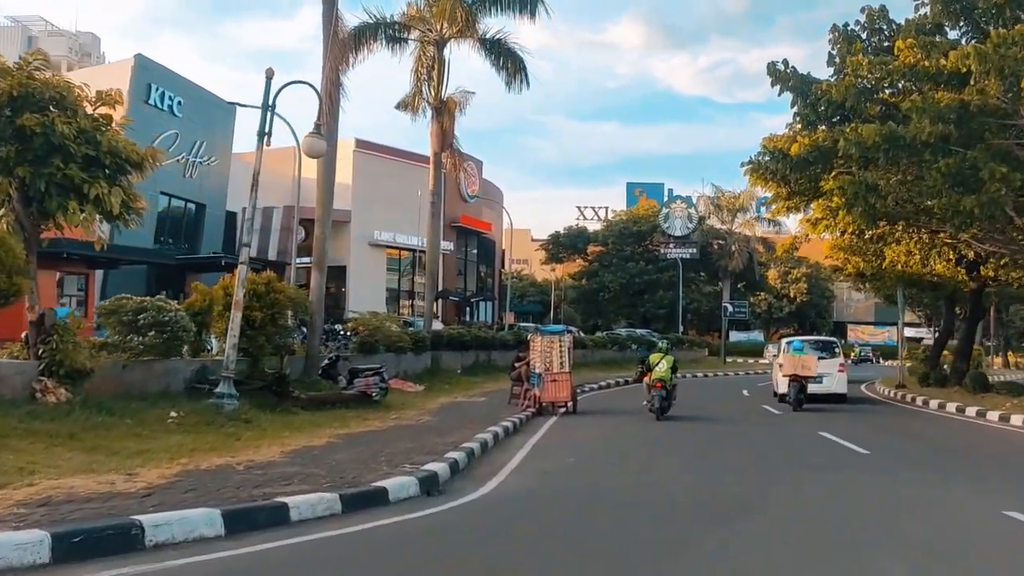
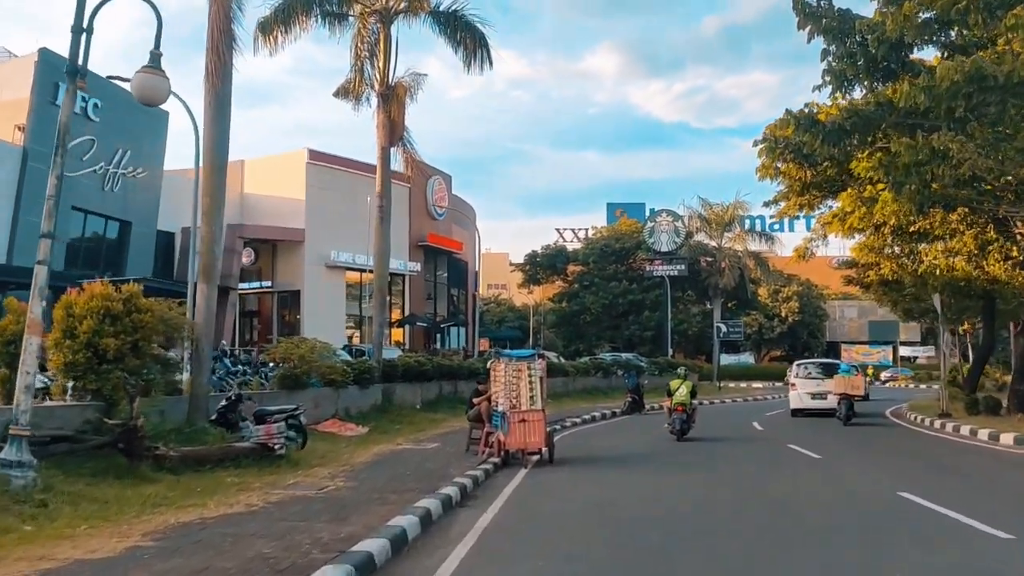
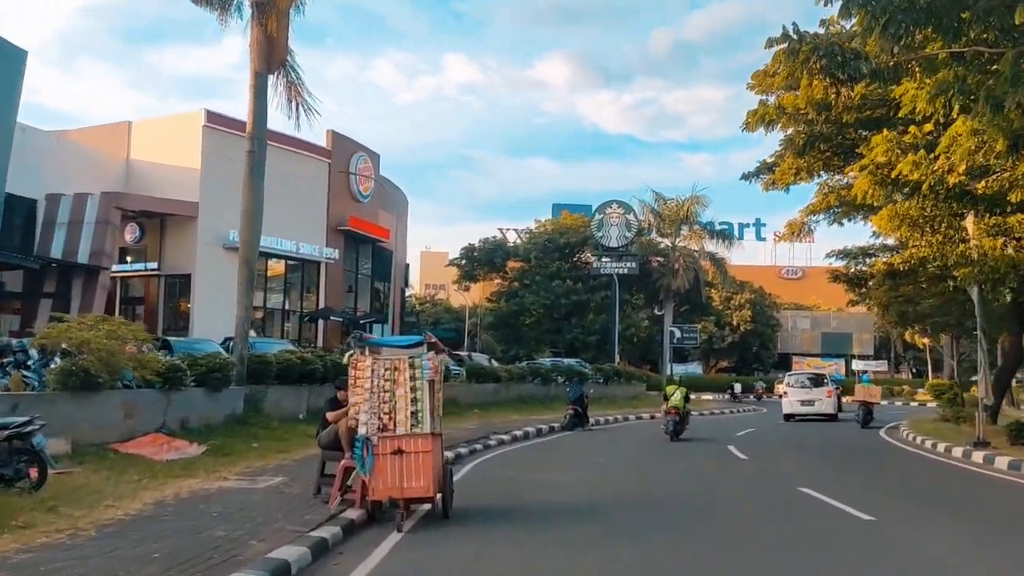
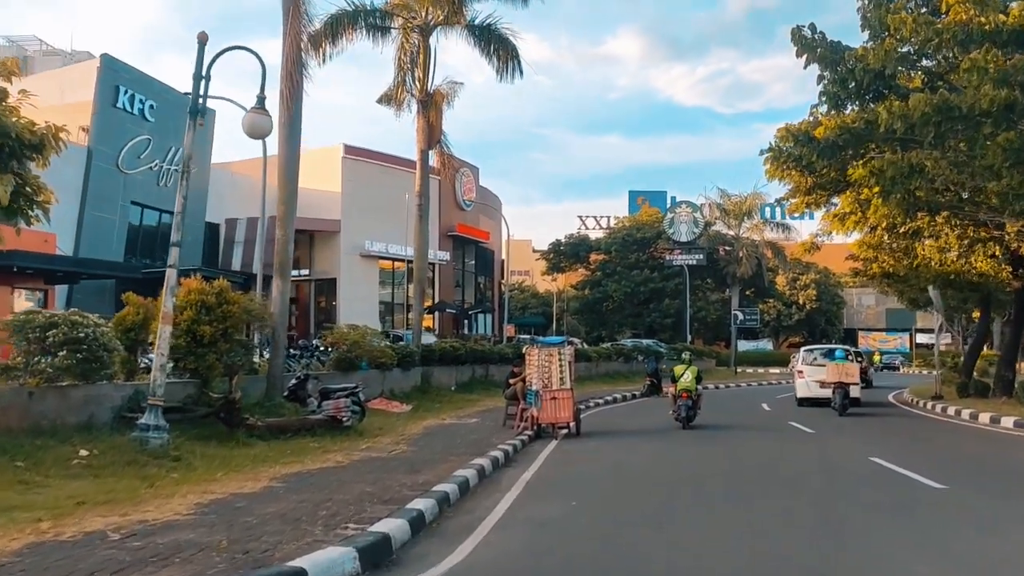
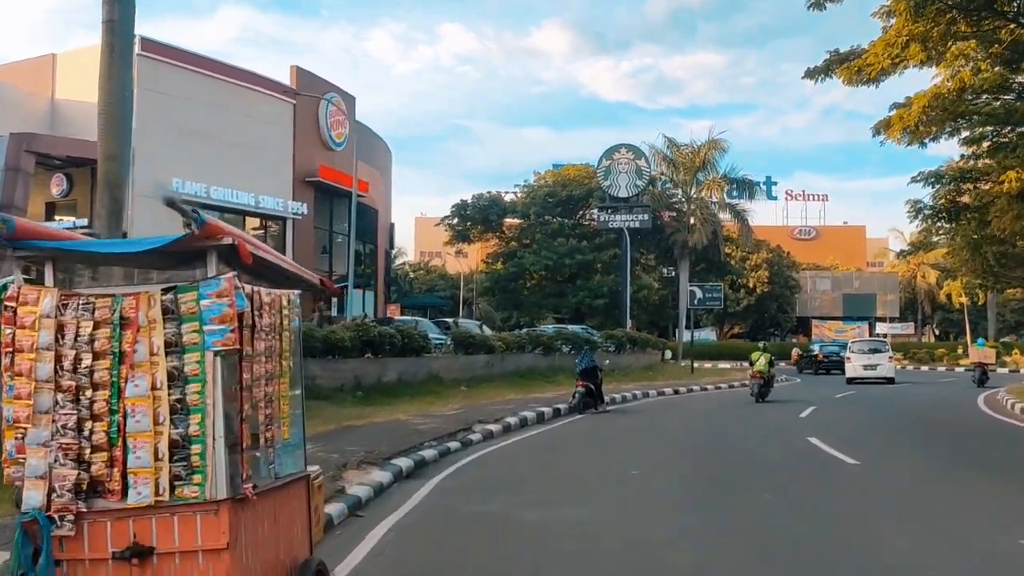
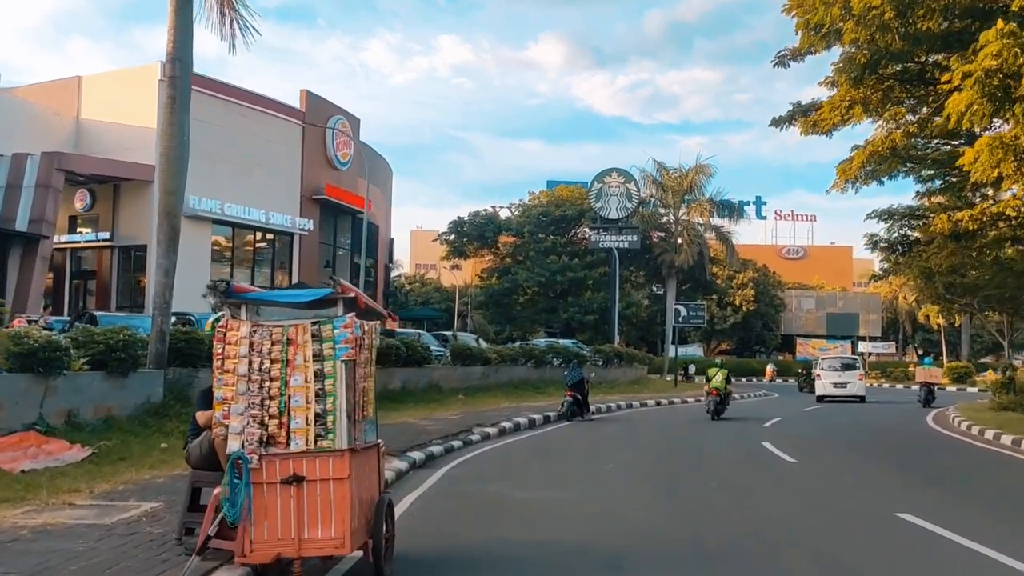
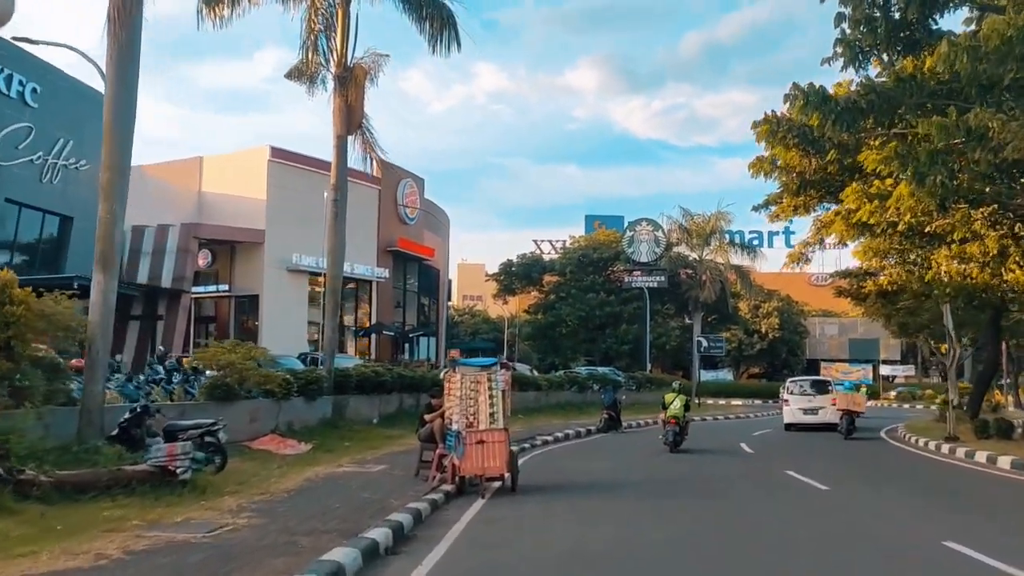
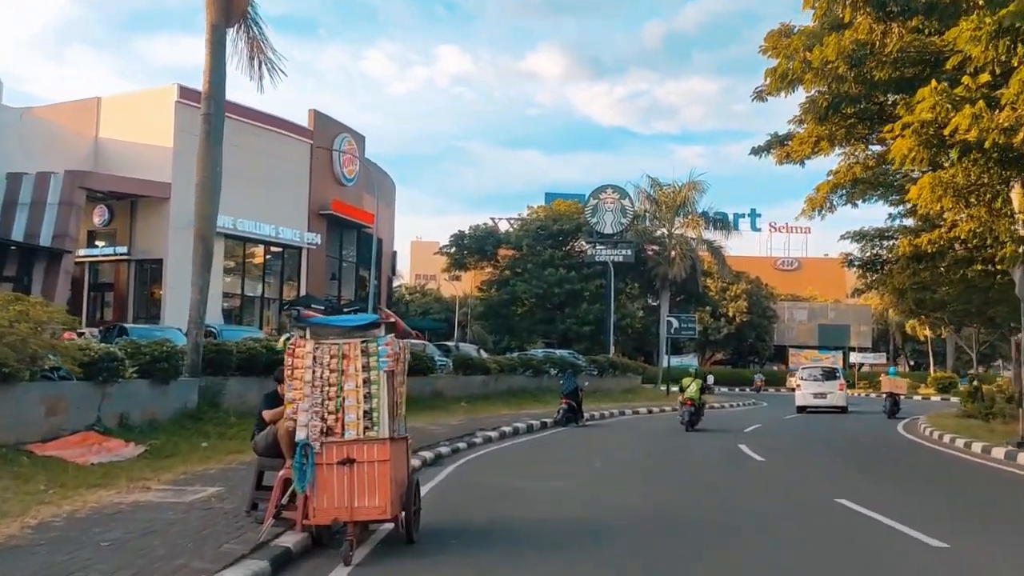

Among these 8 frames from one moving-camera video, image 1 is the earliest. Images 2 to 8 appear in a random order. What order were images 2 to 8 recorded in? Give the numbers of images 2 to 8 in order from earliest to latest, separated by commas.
4, 2, 7, 3, 8, 6, 5
